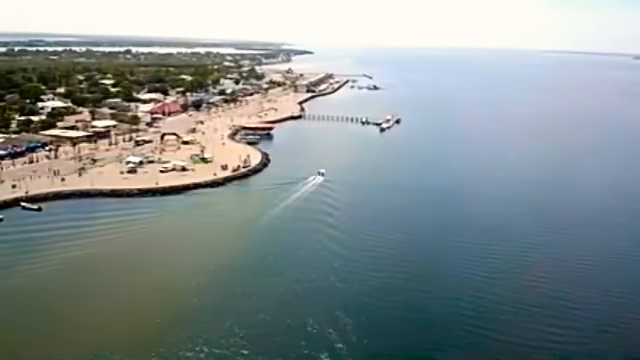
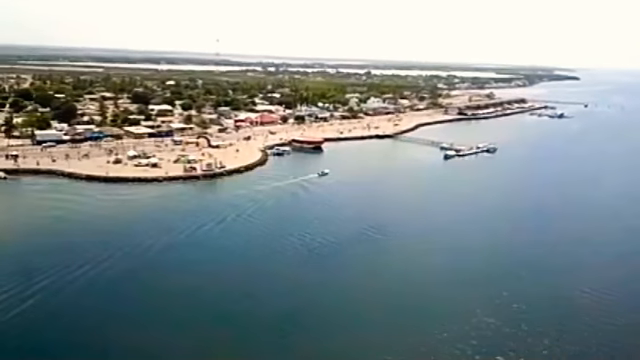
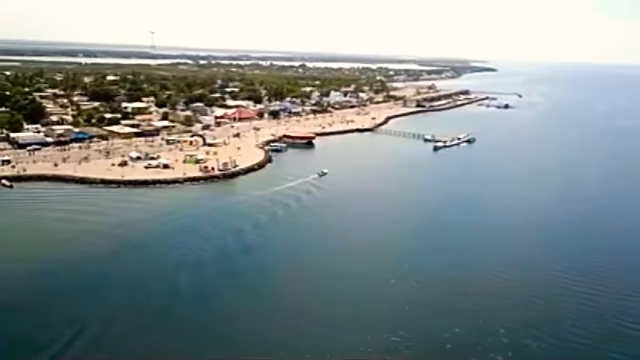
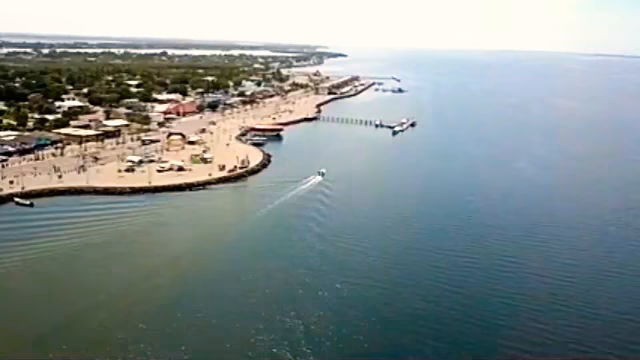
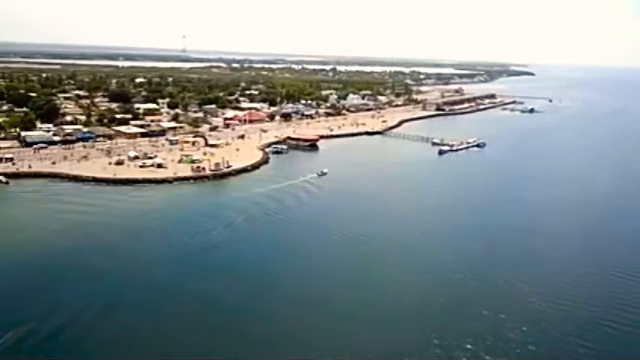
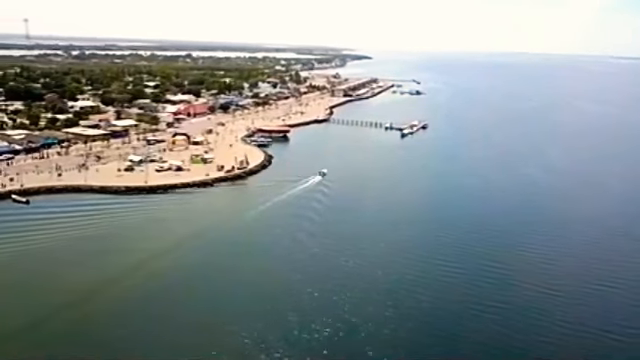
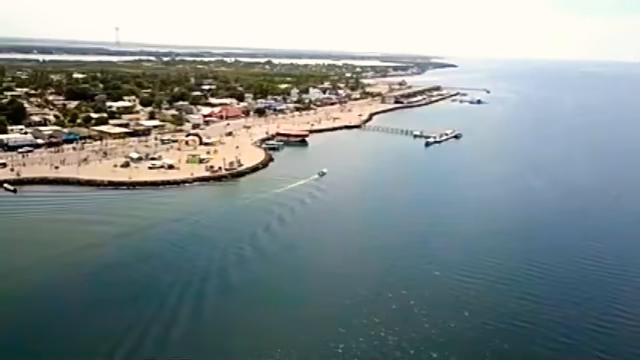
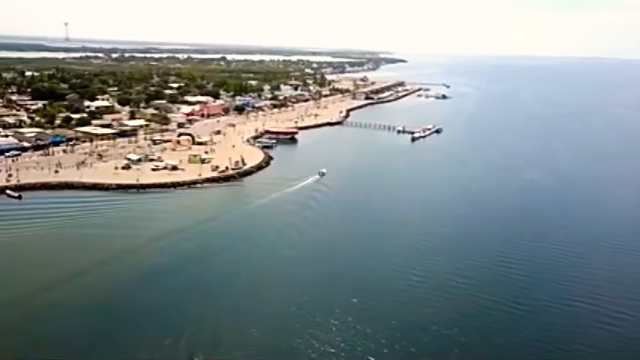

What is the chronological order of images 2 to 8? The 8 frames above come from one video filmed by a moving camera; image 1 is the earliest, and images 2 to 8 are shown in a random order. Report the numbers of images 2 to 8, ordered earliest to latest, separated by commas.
4, 6, 8, 7, 3, 5, 2
